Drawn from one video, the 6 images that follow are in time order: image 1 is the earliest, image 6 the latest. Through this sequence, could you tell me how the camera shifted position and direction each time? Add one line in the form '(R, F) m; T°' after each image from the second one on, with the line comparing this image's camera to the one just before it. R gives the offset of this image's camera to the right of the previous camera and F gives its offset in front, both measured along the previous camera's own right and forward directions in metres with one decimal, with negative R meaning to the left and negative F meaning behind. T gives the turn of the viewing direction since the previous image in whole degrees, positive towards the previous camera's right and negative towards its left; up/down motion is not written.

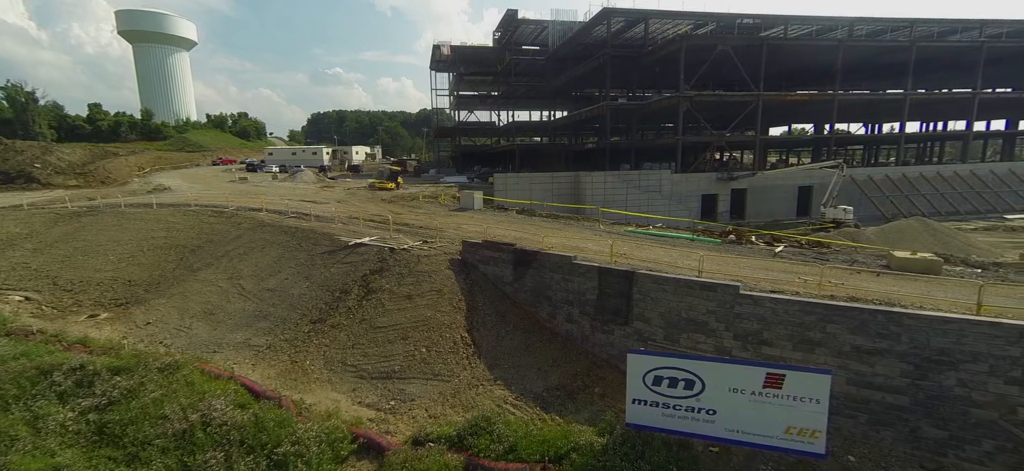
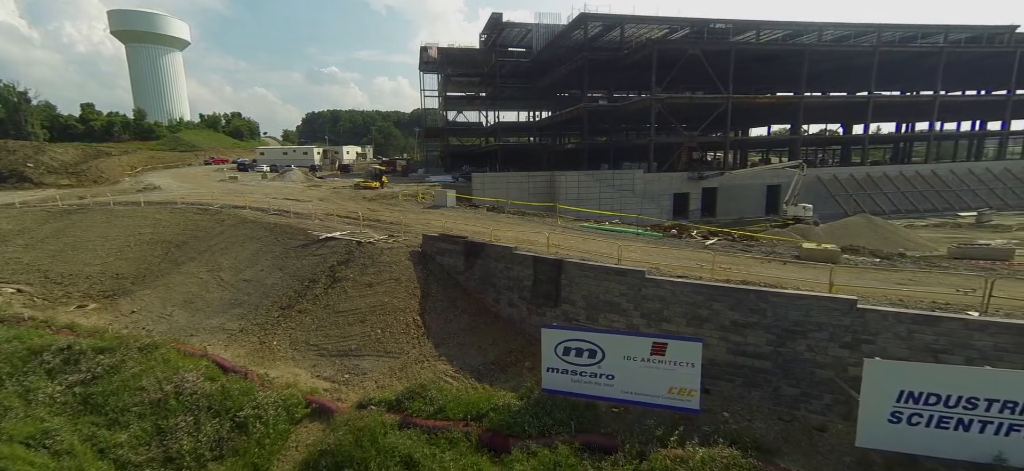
(+1.3, -1.2) m; 0°
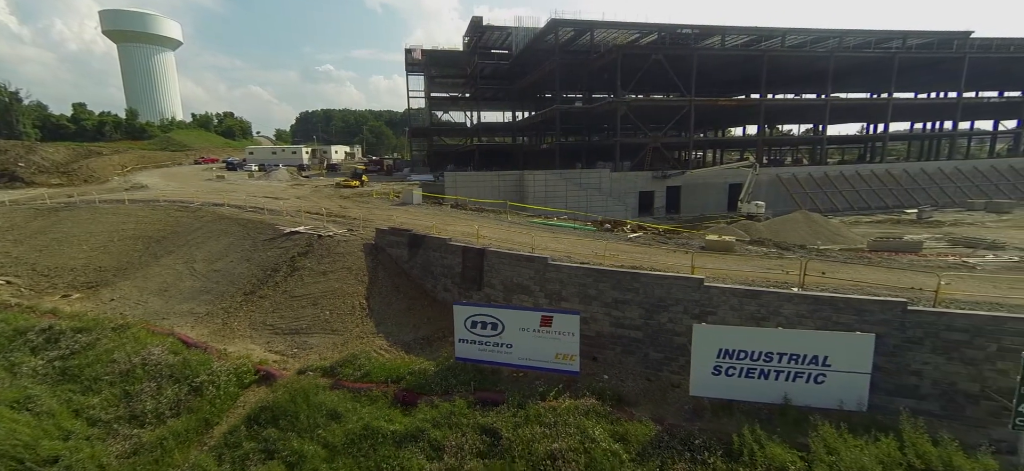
(+1.8, -1.5) m; 0°
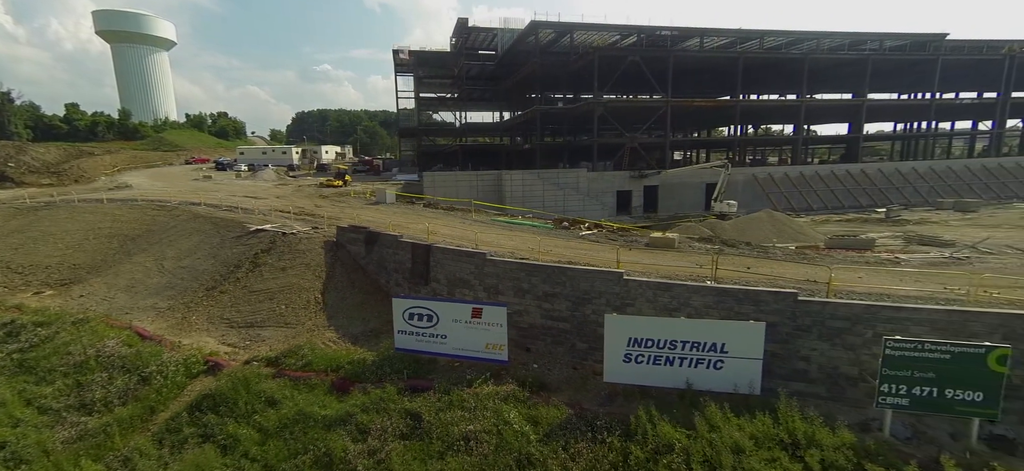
(+1.5, -0.5) m; 0°
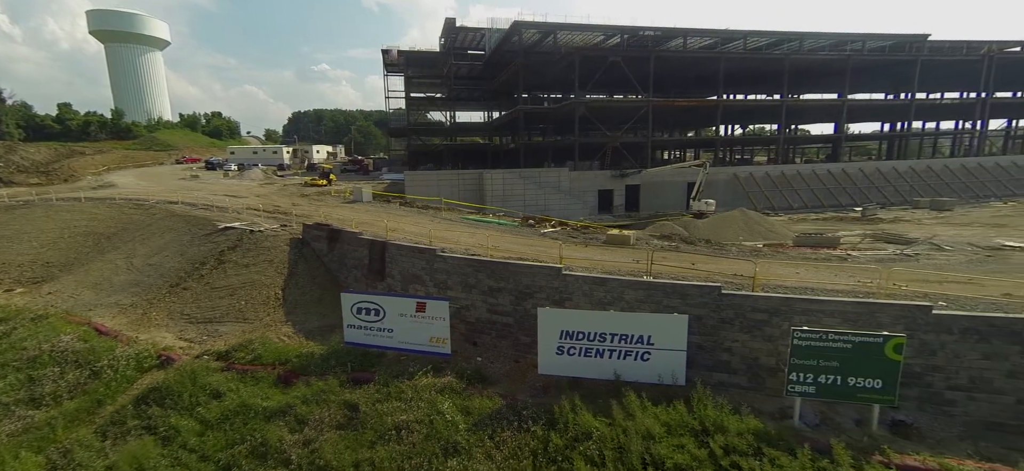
(+1.2, -0.2) m; 0°
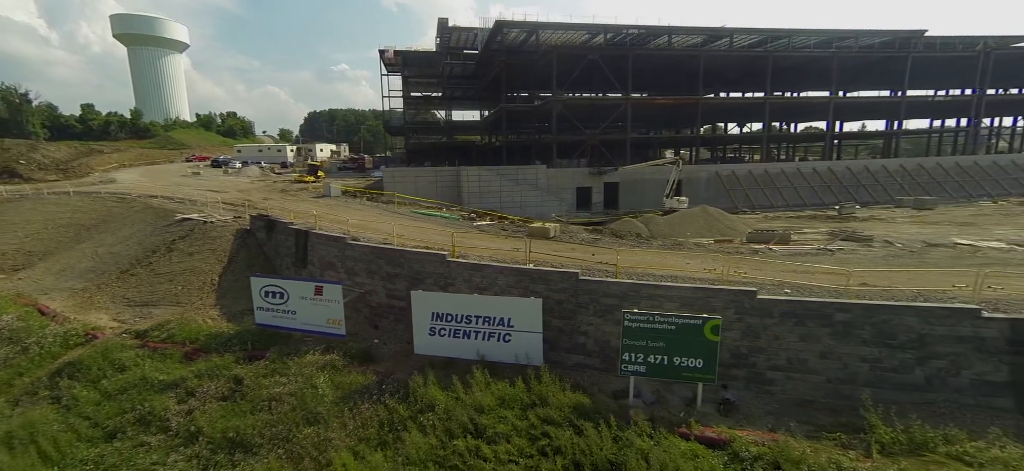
(+2.9, -0.4) m; -2°
